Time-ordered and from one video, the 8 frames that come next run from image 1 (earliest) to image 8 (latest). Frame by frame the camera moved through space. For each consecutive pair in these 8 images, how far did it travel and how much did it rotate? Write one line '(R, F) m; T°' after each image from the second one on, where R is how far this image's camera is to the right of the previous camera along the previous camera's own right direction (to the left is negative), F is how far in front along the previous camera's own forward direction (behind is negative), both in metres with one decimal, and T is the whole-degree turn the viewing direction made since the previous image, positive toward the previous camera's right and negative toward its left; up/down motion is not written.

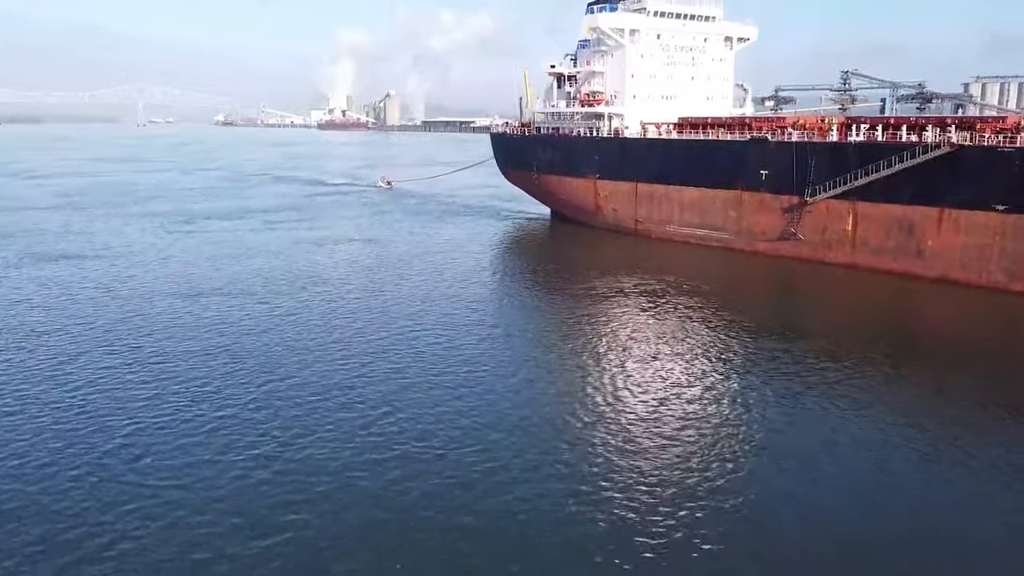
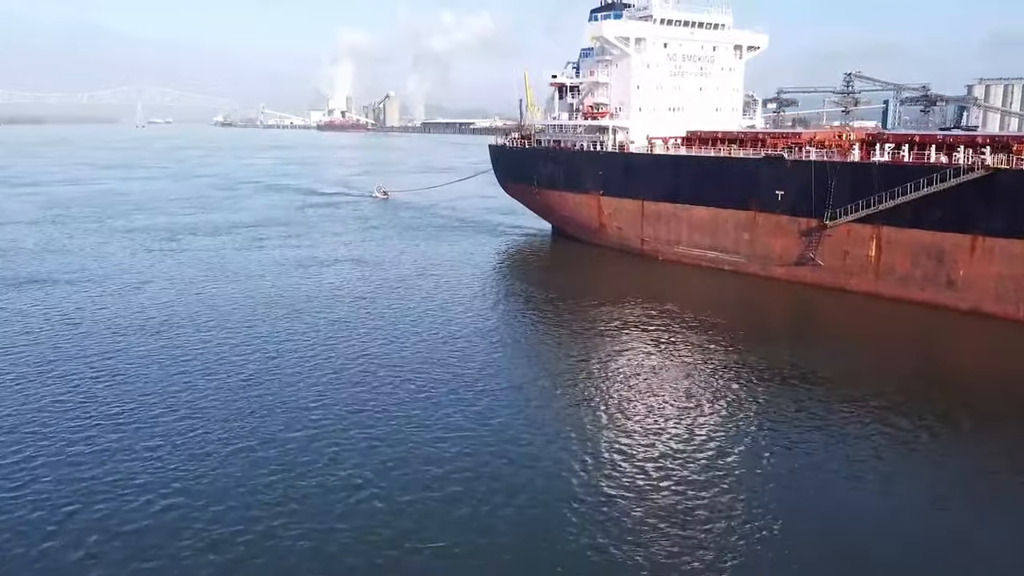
(0.0, +1.2) m; 0°
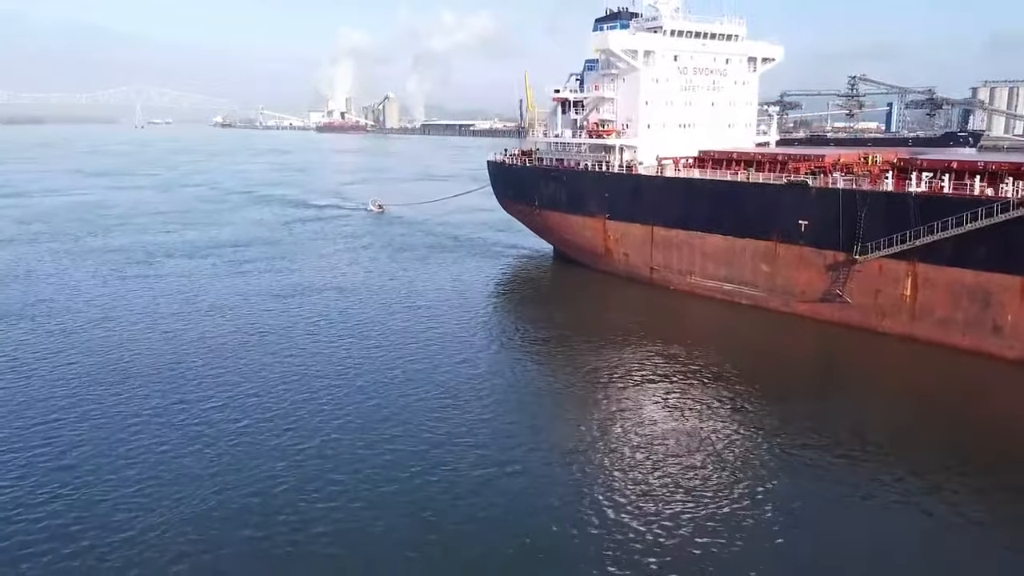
(0.0, +1.5) m; 0°
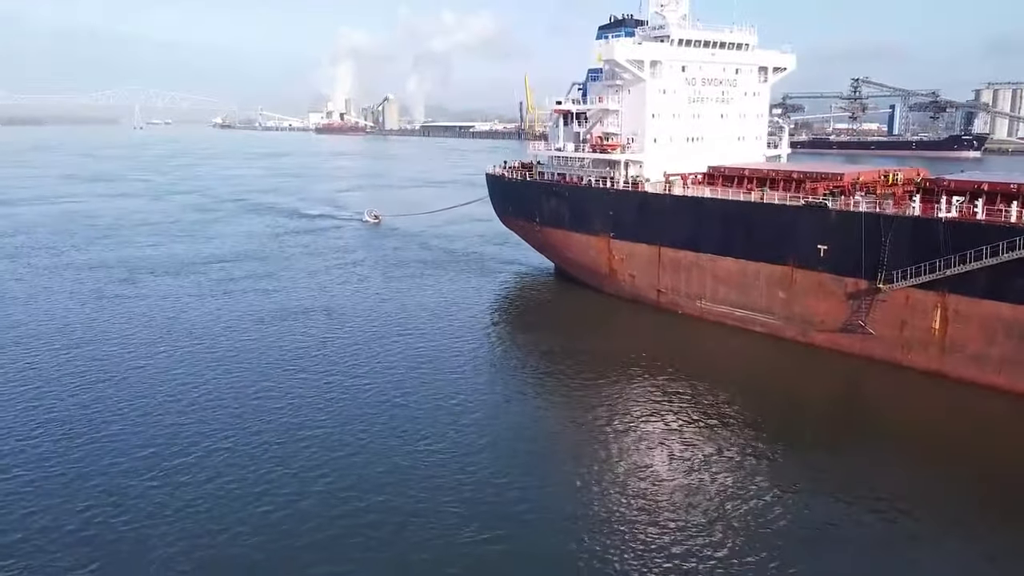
(0.0, +1.0) m; 0°
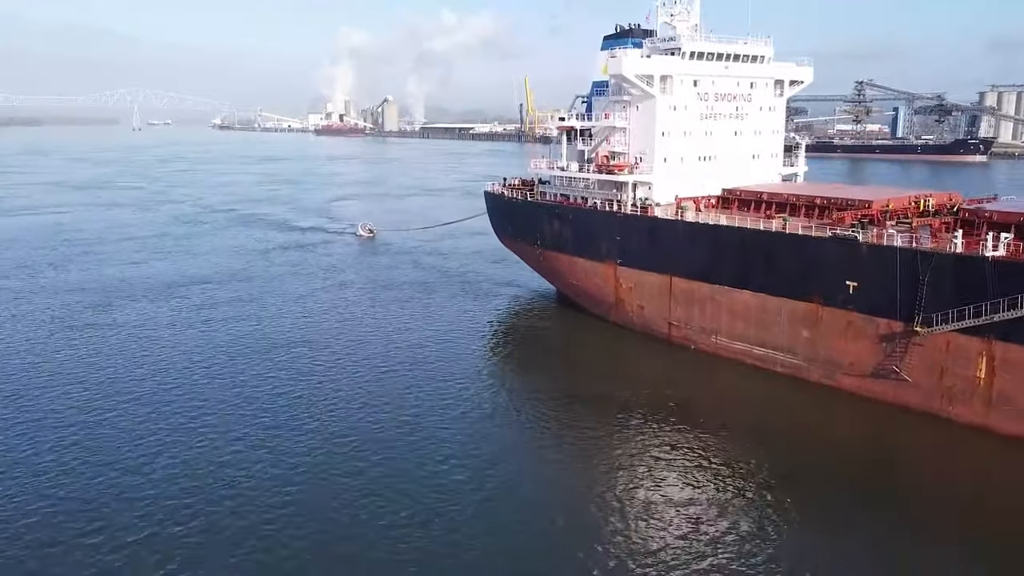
(0.0, +1.3) m; 0°
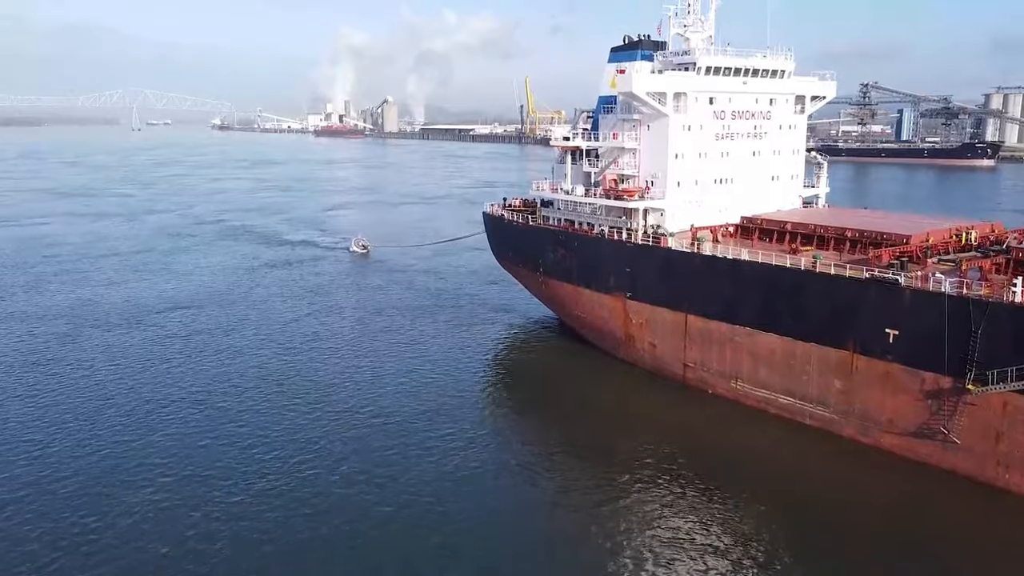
(0.0, +1.5) m; 0°
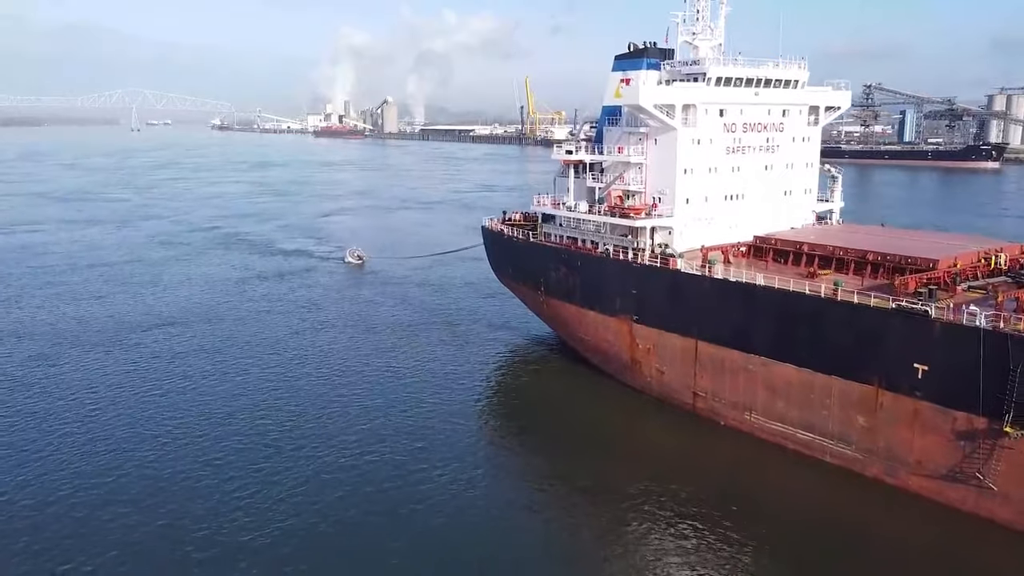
(0.0, +0.9) m; 0°
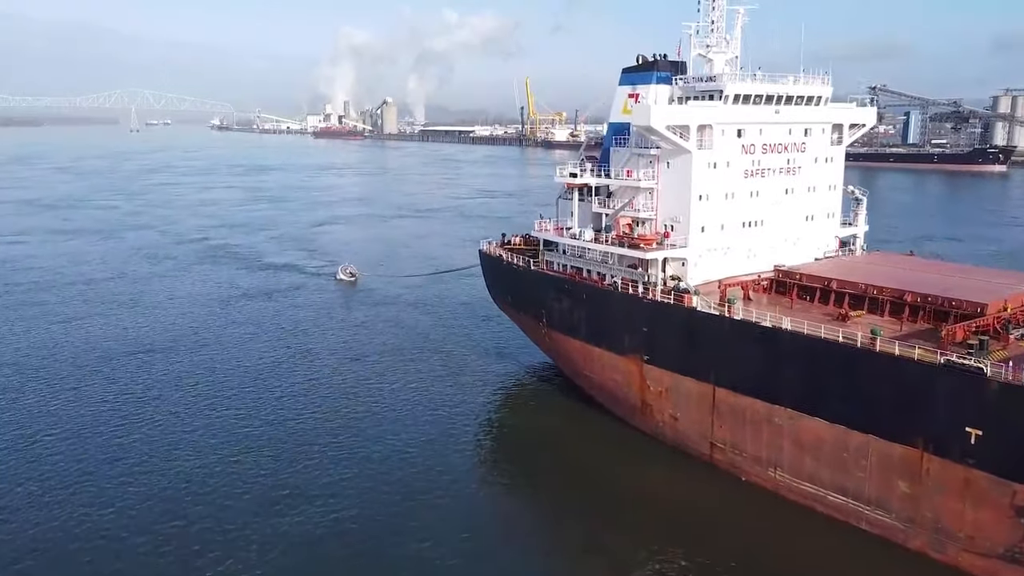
(0.0, +1.4) m; 0°
